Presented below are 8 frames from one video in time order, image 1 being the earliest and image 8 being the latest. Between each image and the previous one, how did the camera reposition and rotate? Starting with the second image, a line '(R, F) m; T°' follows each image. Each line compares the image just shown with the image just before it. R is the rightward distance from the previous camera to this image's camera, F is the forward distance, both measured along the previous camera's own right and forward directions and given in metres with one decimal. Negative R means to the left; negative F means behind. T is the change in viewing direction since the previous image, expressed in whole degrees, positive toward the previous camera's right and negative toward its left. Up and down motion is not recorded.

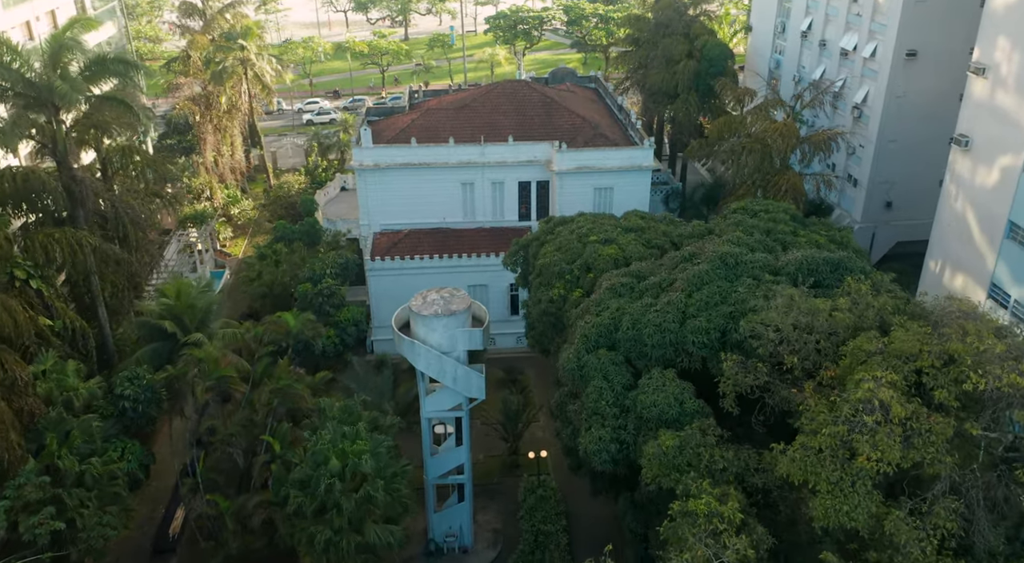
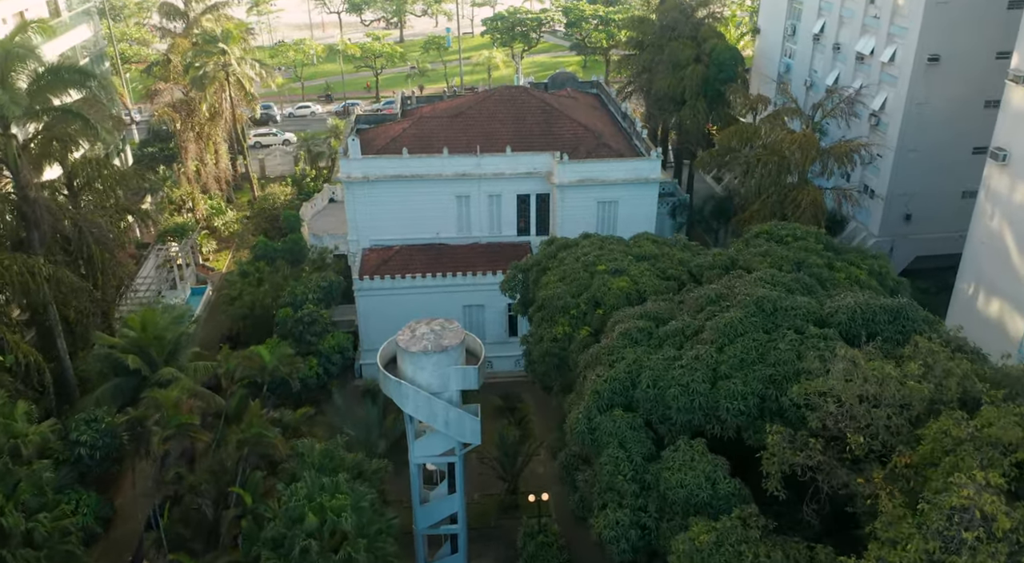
(0.0, +2.2) m; 0°
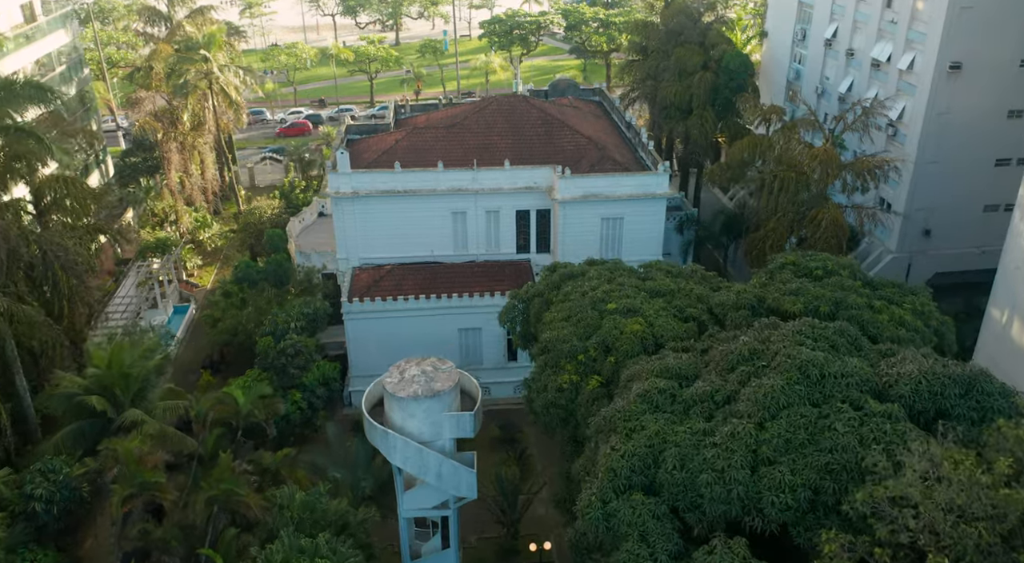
(0.0, +1.9) m; 0°
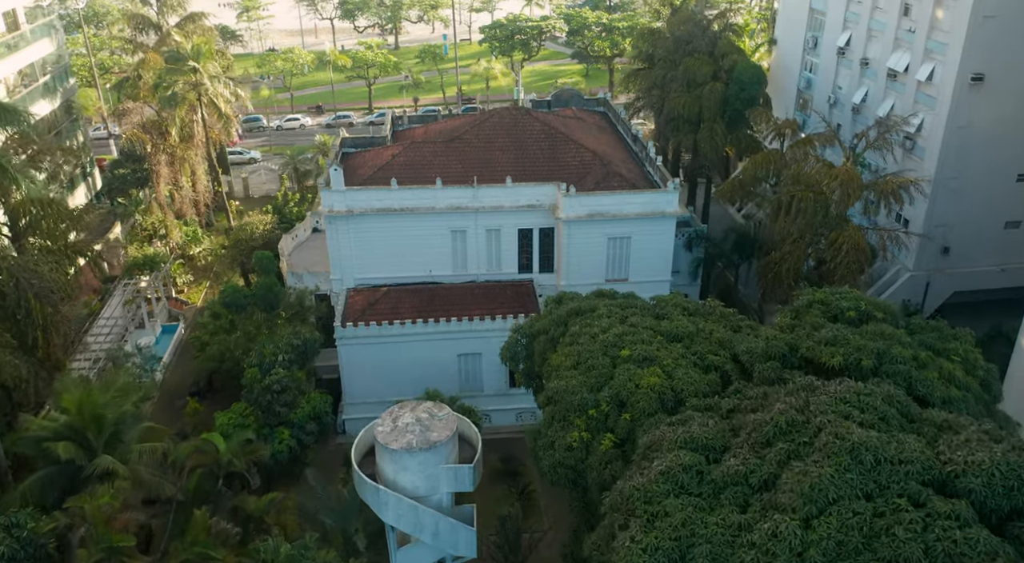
(-0.1, +1.5) m; 0°
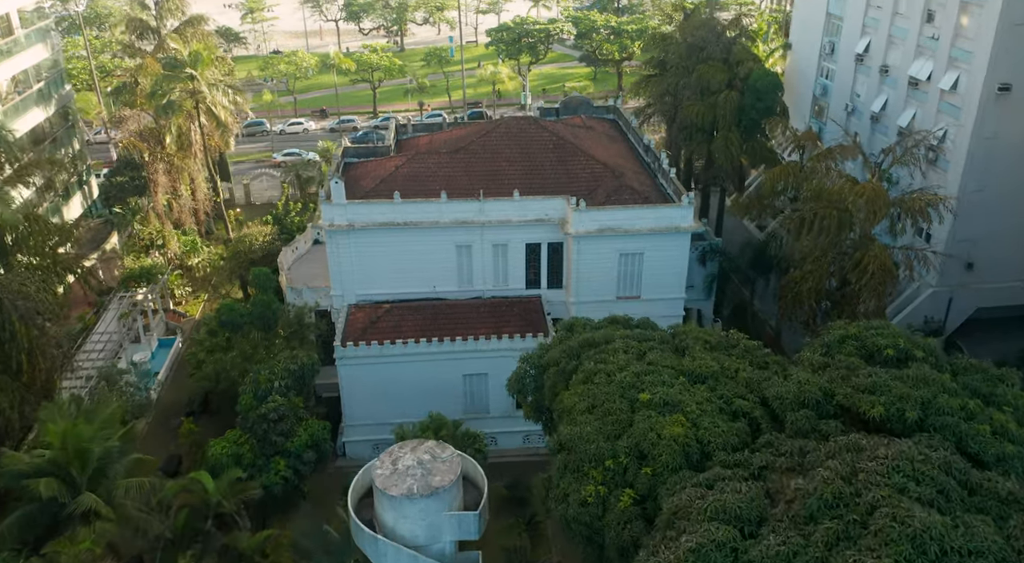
(-0.1, +1.2) m; 0°
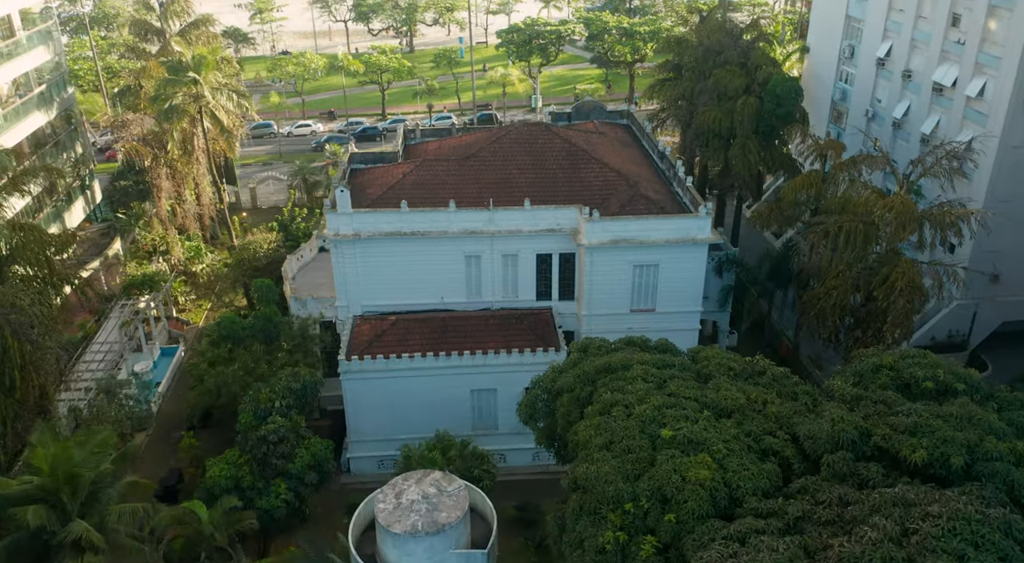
(-0.1, +0.9) m; -1°
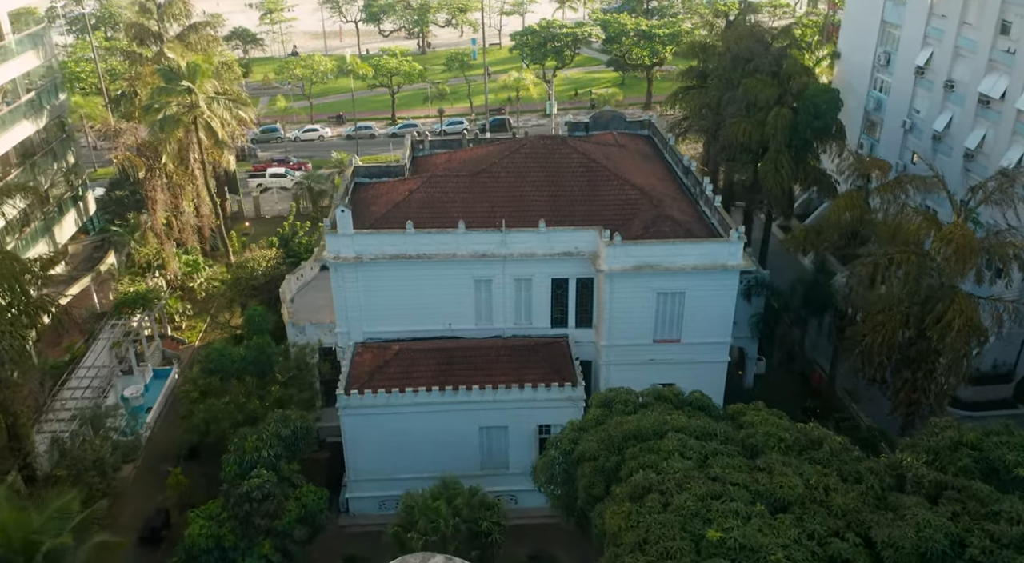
(-0.1, +2.2) m; -1°
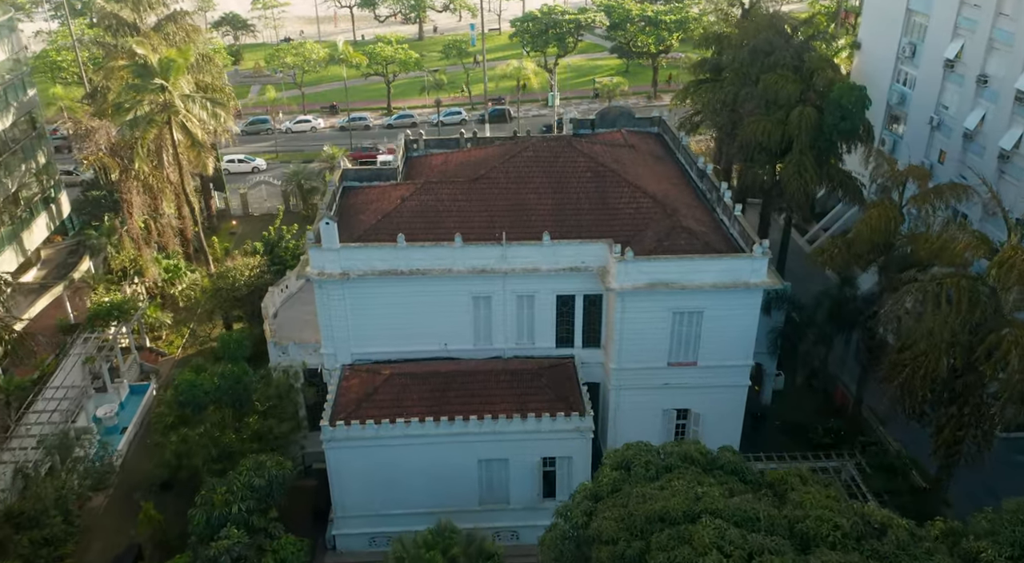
(-0.1, +2.3) m; 0°
